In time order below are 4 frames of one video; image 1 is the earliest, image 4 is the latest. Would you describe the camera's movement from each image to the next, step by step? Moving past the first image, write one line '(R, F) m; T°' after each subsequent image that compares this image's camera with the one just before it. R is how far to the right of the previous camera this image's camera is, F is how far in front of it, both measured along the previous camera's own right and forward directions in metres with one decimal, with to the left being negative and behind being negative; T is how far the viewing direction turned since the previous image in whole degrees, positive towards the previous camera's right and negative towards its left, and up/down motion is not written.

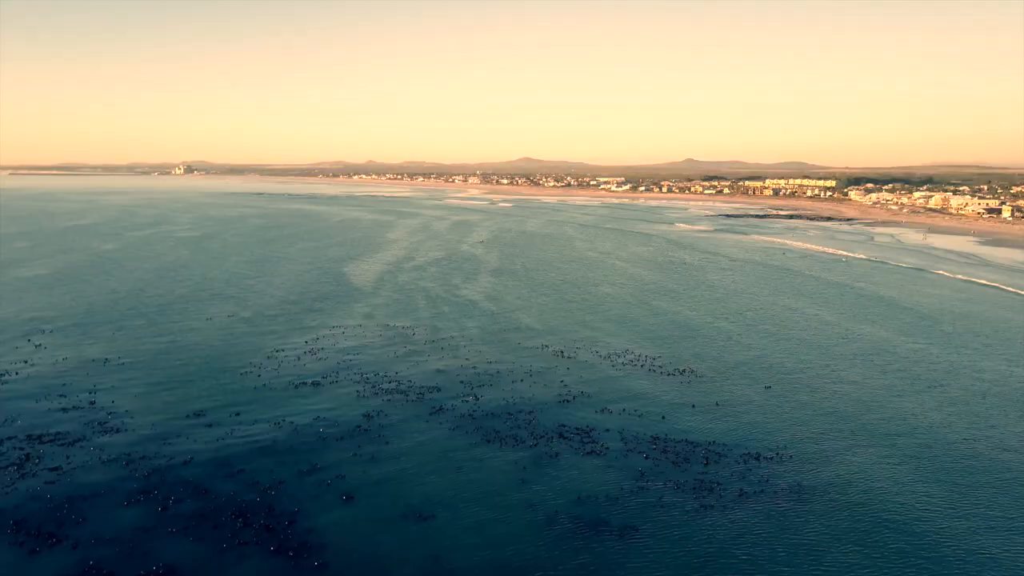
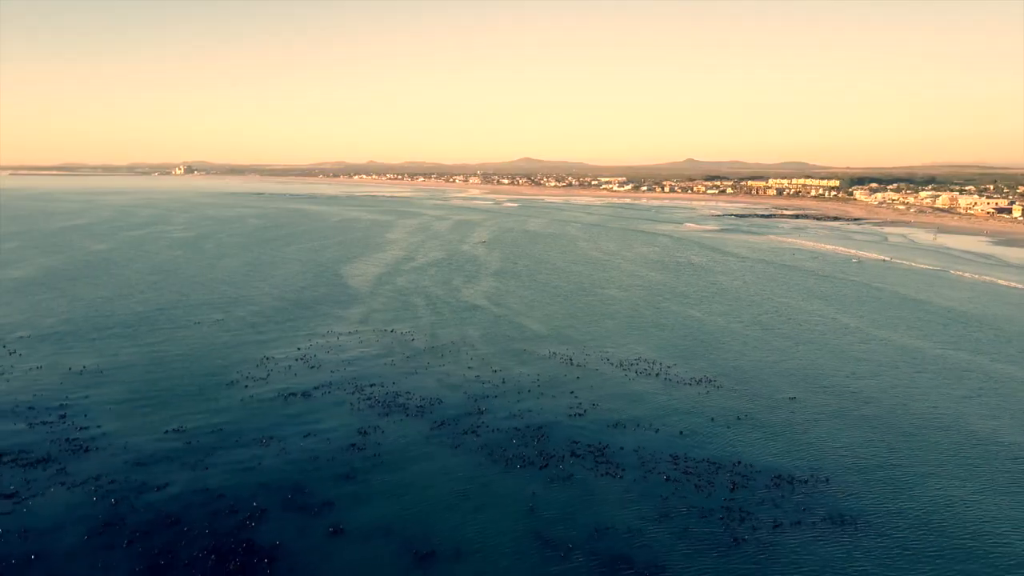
(-0.4, +4.3) m; 0°
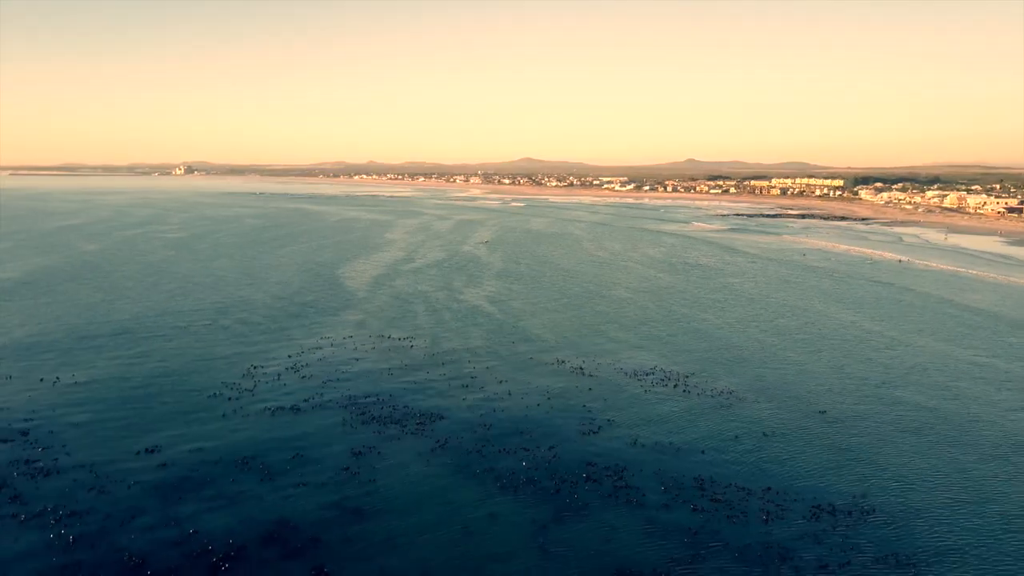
(-0.5, +4.5) m; 0°
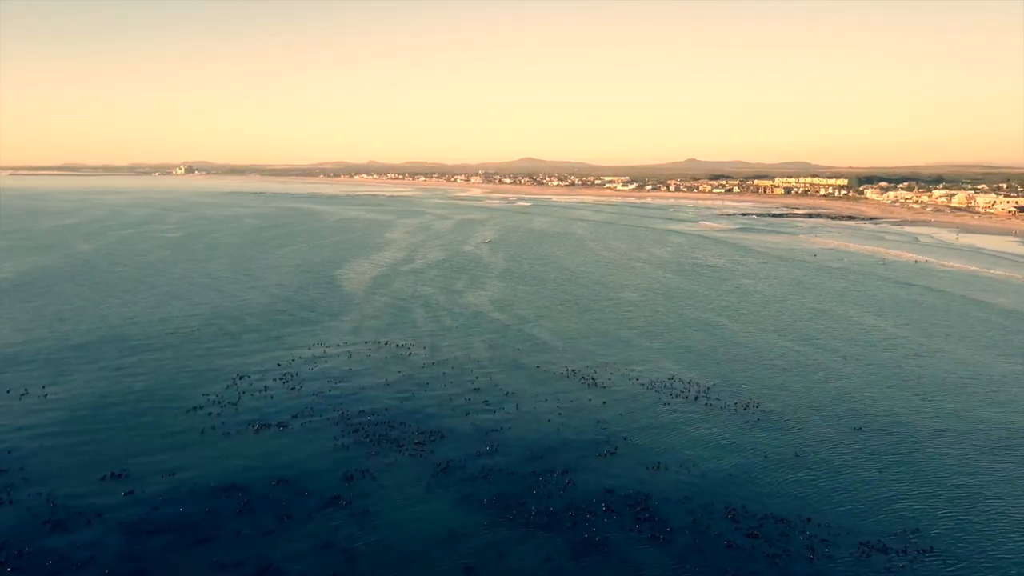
(-0.5, +4.6) m; 0°
